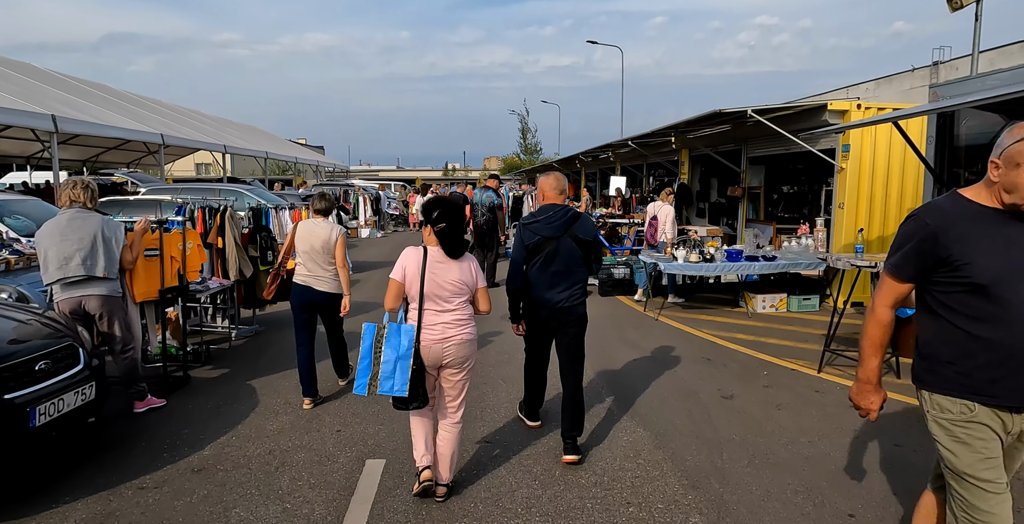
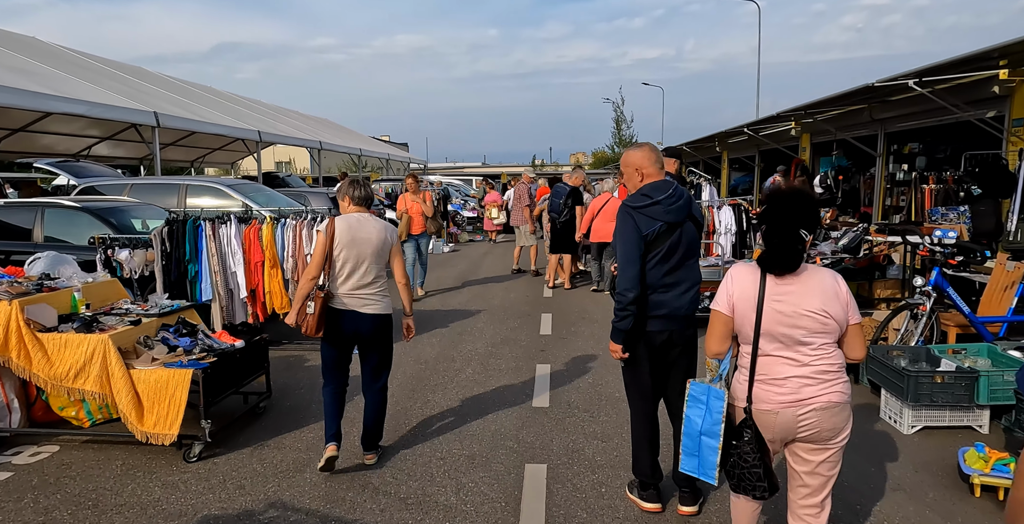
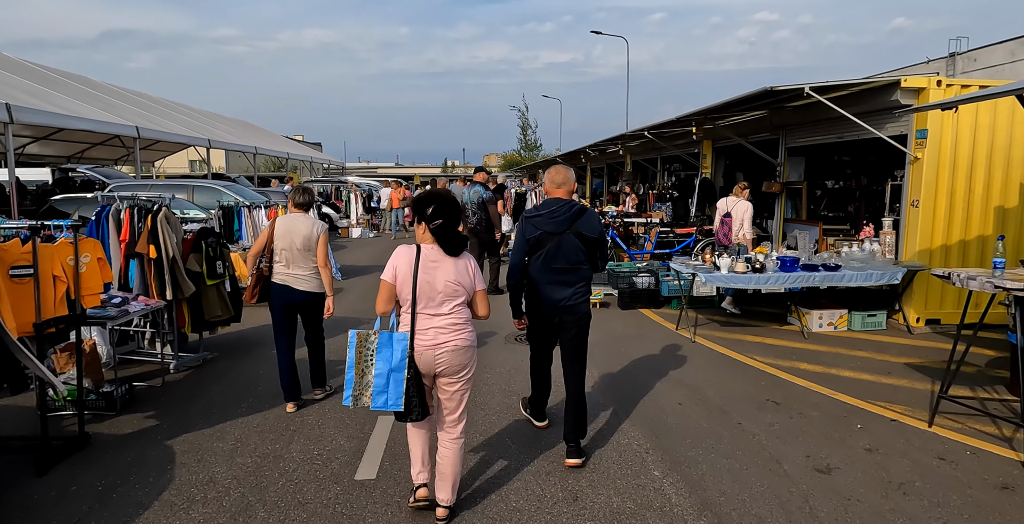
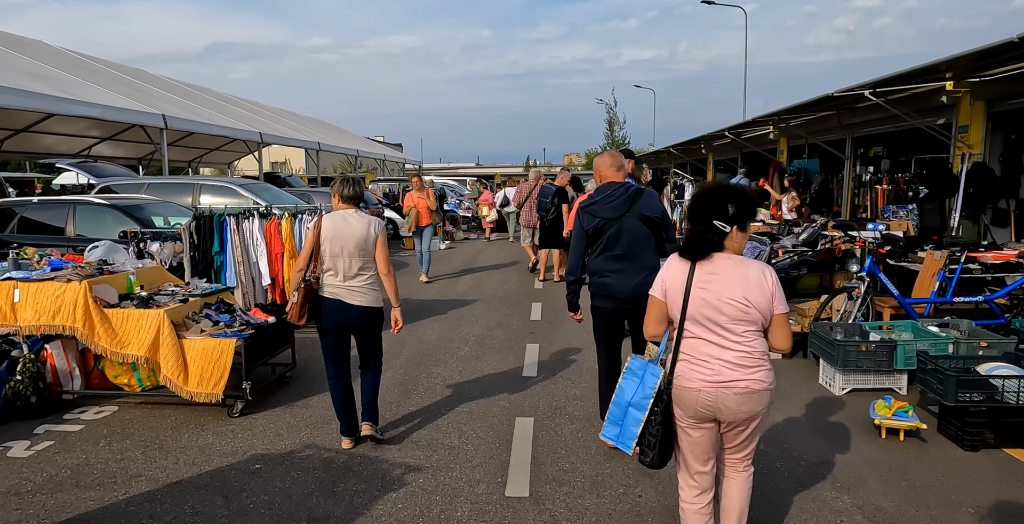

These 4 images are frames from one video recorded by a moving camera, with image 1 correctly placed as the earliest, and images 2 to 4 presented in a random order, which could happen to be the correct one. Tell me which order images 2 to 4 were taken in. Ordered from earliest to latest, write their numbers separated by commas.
3, 4, 2
